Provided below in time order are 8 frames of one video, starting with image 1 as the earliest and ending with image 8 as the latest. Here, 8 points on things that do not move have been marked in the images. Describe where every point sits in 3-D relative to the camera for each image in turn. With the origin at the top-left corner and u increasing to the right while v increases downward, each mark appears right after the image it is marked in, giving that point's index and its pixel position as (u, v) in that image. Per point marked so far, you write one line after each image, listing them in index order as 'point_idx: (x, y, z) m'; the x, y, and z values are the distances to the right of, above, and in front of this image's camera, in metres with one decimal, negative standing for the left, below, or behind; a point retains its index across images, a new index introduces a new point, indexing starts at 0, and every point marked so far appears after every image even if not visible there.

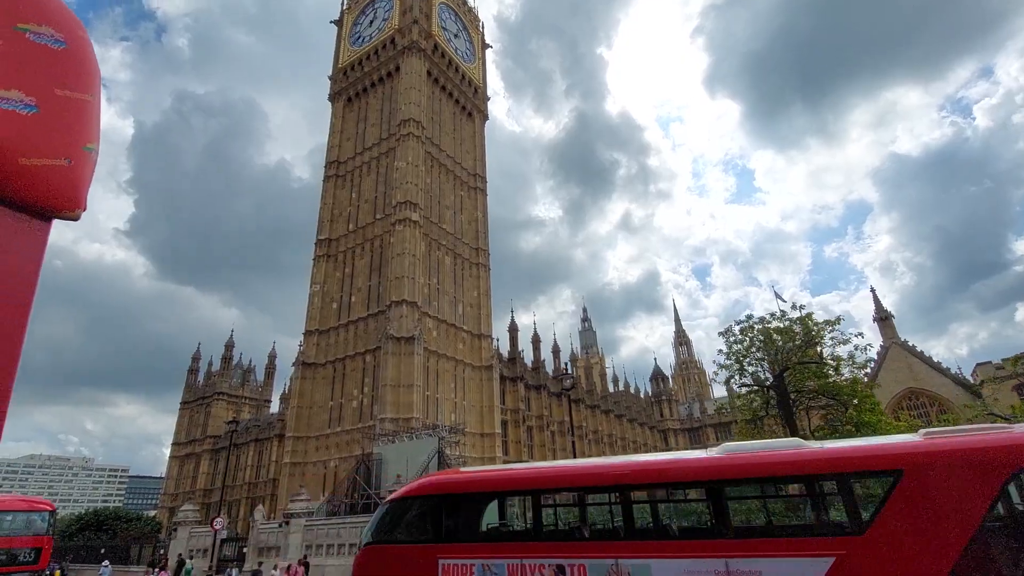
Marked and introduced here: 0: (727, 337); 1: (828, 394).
0: (+8.7, -1.9, +20.1) m
1: (+11.2, -3.7, +17.7) m
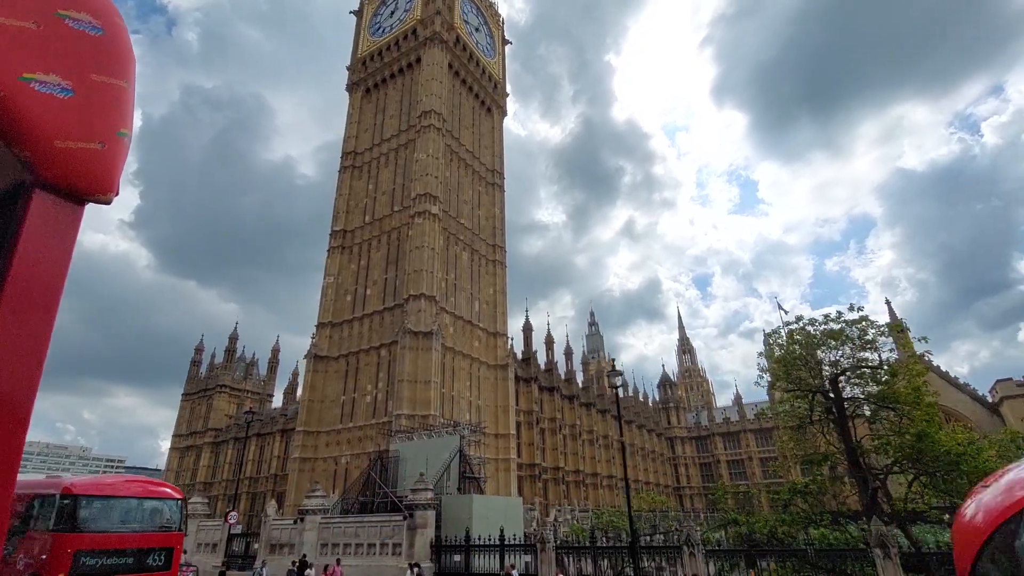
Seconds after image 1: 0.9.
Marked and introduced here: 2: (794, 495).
0: (+9.9, -1.9, +19.2) m
1: (+12.4, -3.8, +16.8) m
2: (+10.1, -7.4, +17.9) m
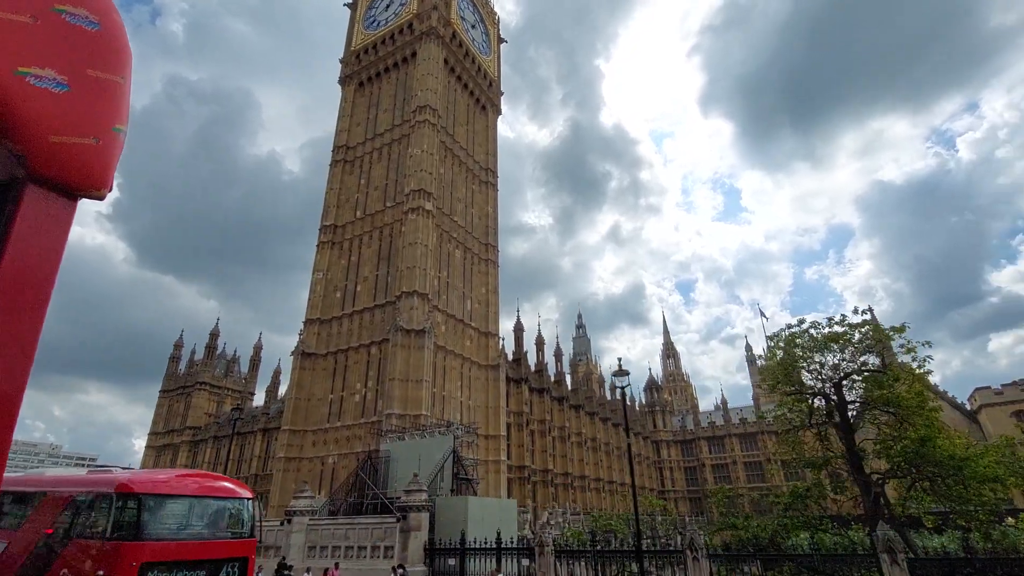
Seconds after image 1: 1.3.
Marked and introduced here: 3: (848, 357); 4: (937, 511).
0: (+9.9, -2.0, +19.1) m
1: (+12.4, -3.9, +16.7) m
2: (+10.0, -7.5, +17.8) m
3: (+11.5, -2.4, +17.3) m
4: (+14.8, -7.8, +17.5) m
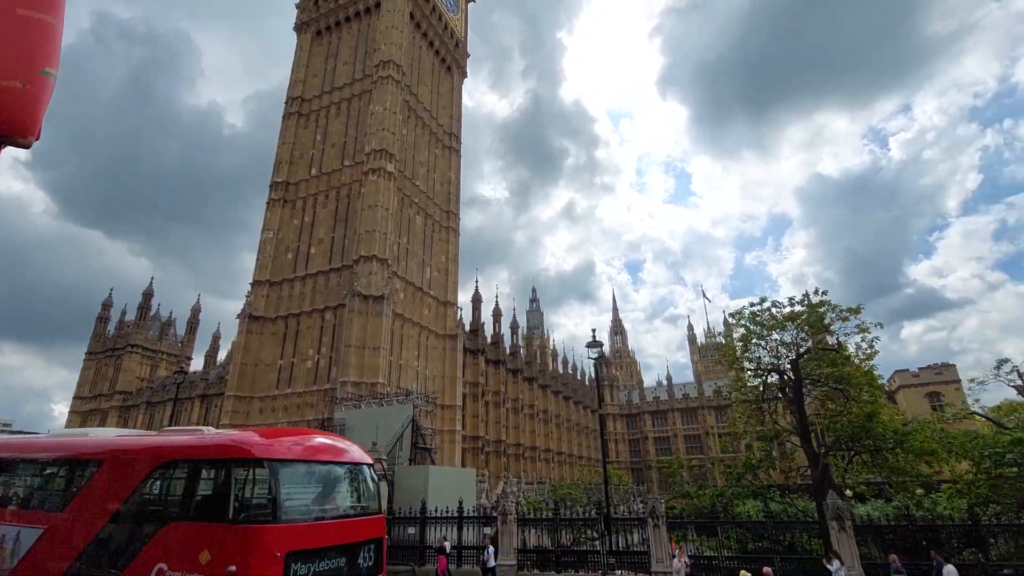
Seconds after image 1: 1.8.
0: (+8.6, -1.2, +19.6) m
1: (+11.3, -3.3, +17.5) m
2: (+8.6, -6.7, +18.6) m
3: (+10.4, -1.7, +18.0) m
4: (+13.4, -7.2, +18.7) m
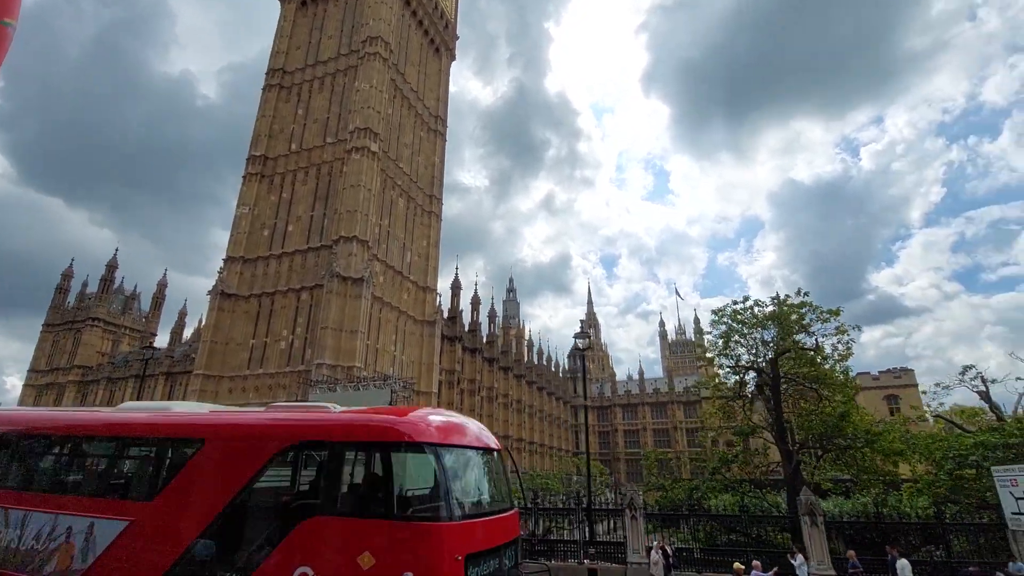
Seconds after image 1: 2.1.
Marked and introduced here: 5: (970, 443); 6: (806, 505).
0: (+8.0, -1.1, +19.8) m
1: (+10.6, -3.3, +17.9) m
2: (+7.8, -6.6, +18.9) m
3: (+9.8, -1.7, +18.3) m
4: (+12.5, -7.3, +19.3) m
5: (+15.1, -5.1, +16.6) m
6: (+8.3, -6.2, +14.3) m
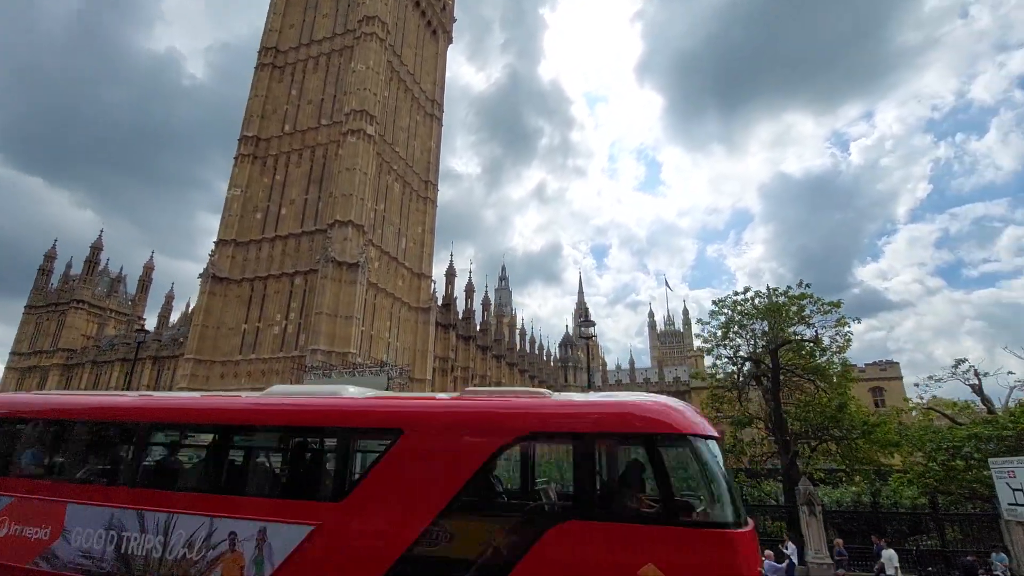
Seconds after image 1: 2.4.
0: (+8.0, -0.7, +19.8) m
1: (+10.6, -3.0, +18.0) m
2: (+7.7, -6.2, +19.0) m
3: (+9.8, -1.4, +18.4) m
4: (+12.4, -7.0, +19.5) m
5: (+15.1, -4.9, +16.8) m
6: (+8.4, -5.9, +14.4) m
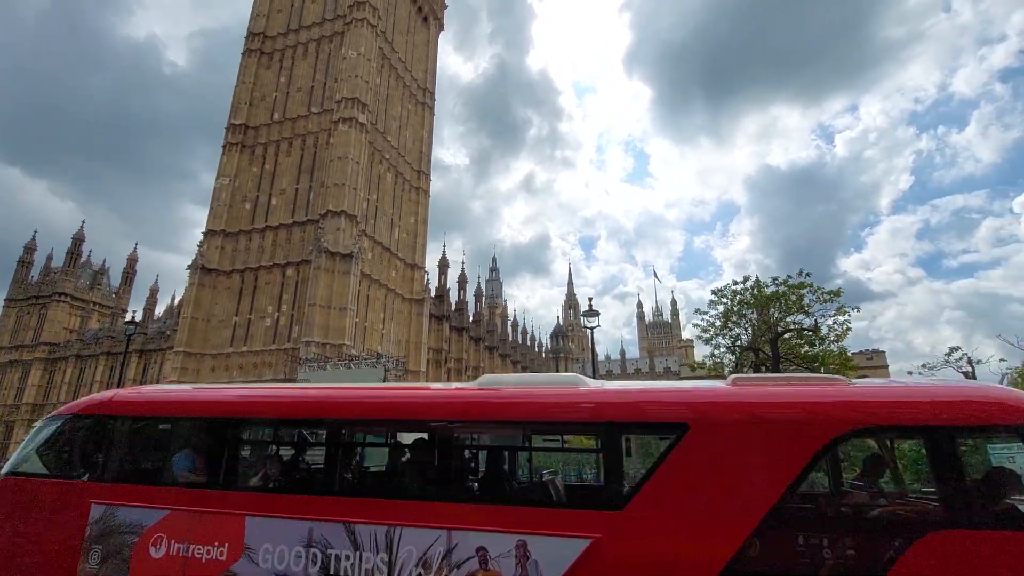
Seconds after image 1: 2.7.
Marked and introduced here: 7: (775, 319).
0: (+8.0, -0.3, +19.8) m
1: (+10.6, -2.7, +18.1) m
2: (+7.7, -5.9, +19.1) m
3: (+9.8, -1.0, +18.4) m
4: (+12.4, -6.6, +19.7) m
5: (+15.1, -4.5, +17.1) m
6: (+8.4, -5.6, +14.5) m
7: (+9.7, -1.2, +18.6) m
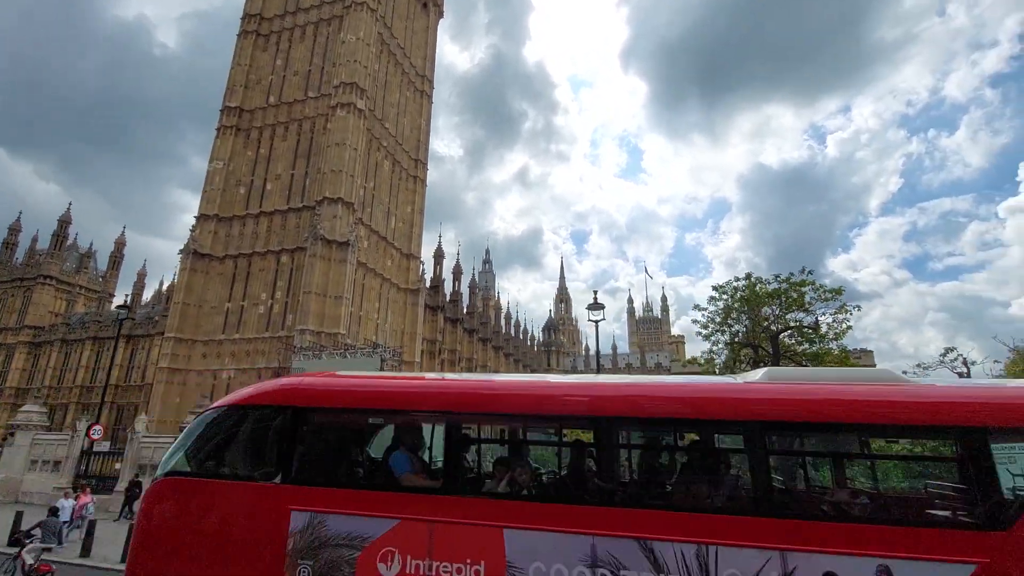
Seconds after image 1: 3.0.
0: (+8.0, -0.1, +19.8) m
1: (+10.6, -2.6, +18.2) m
2: (+7.6, -5.7, +19.1) m
3: (+9.8, -0.9, +18.4) m
4: (+12.3, -6.5, +19.9) m
5: (+15.1, -4.6, +17.2) m
6: (+8.4, -5.5, +14.5) m
7: (+9.7, -1.1, +18.6) m
